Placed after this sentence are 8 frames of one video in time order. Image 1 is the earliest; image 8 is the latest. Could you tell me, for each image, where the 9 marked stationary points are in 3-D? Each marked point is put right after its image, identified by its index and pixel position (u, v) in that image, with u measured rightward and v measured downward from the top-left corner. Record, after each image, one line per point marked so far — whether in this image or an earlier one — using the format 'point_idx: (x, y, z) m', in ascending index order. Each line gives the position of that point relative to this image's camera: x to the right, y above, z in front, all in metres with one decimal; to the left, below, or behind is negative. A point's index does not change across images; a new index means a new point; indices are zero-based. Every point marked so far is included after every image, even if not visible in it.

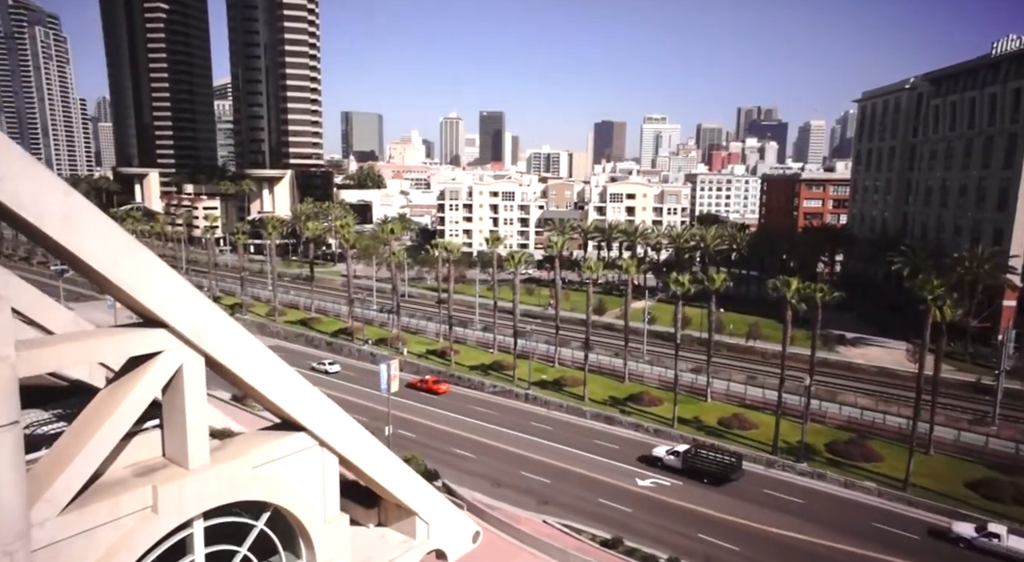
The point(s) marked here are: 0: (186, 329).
0: (-5.8, -0.8, +11.5) m
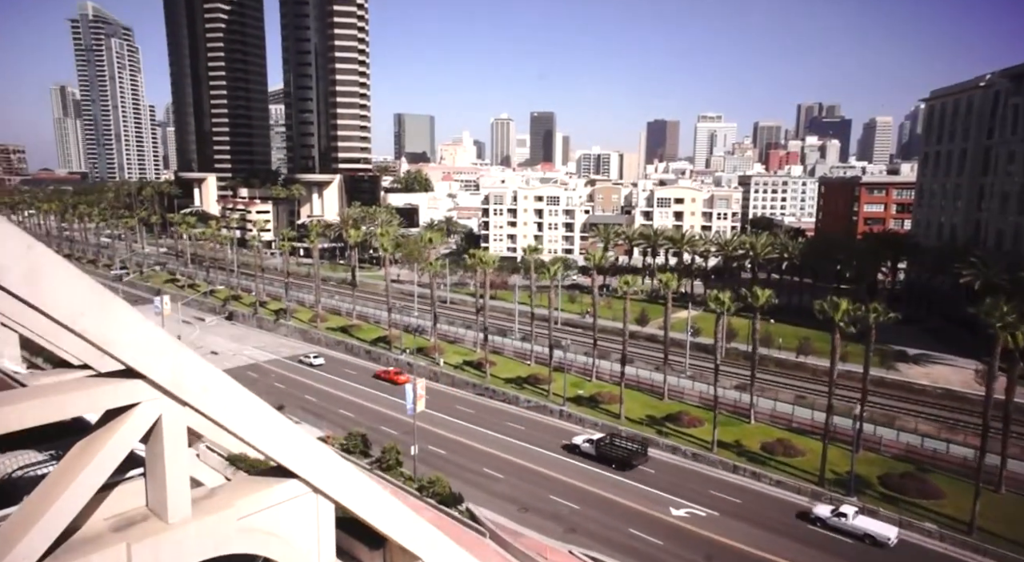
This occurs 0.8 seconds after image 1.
0: (-5.9, -1.7, +11.1) m
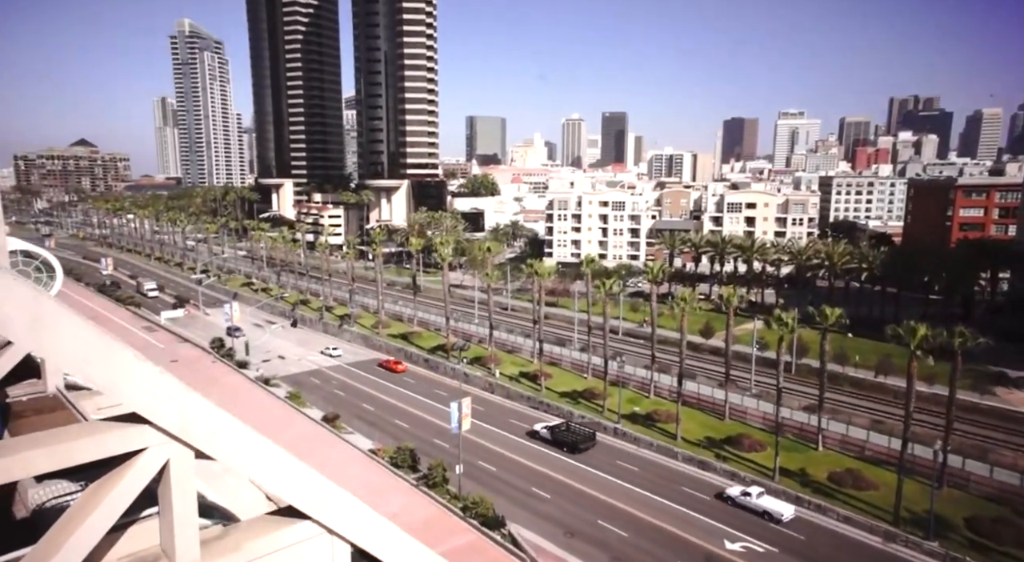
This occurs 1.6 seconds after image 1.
0: (-5.9, -2.5, +11.2) m
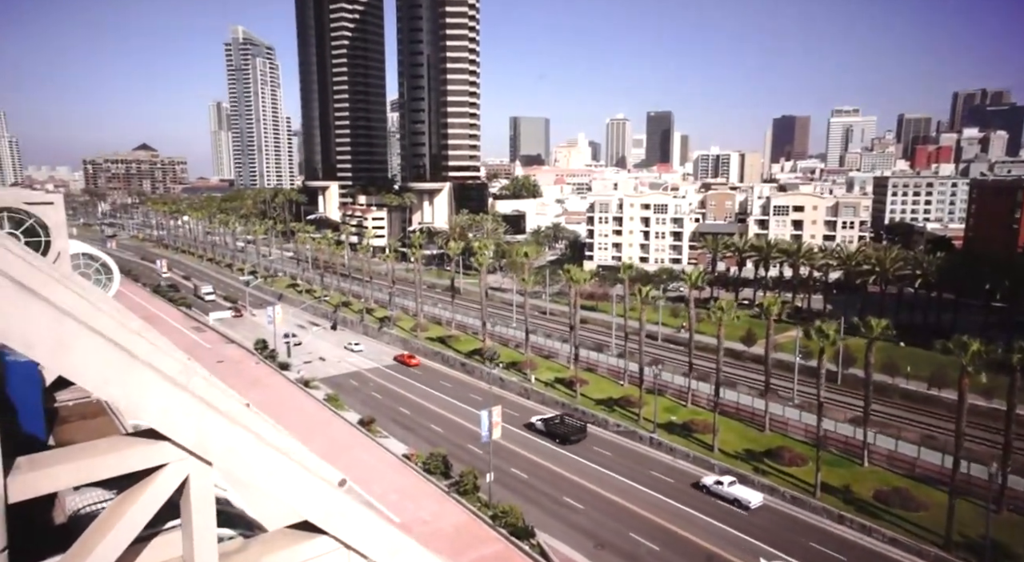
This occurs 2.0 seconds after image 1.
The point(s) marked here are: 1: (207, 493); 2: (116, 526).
0: (-5.7, -2.8, +11.5) m
1: (-5.6, -3.9, +11.9) m
2: (-6.8, -4.2, +11.0) m
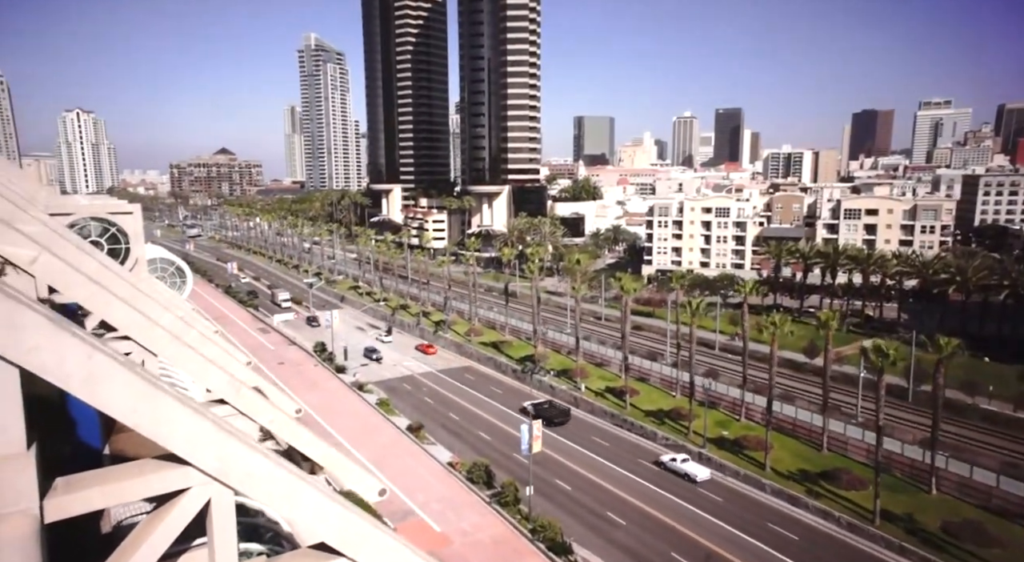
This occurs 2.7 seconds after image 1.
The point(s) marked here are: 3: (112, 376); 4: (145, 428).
0: (-5.6, -3.5, +12.1) m
1: (-5.5, -4.5, +12.5) m
2: (-6.8, -4.8, +11.7) m
3: (-6.9, -1.6, +11.1) m
4: (-6.5, -2.6, +11.4) m
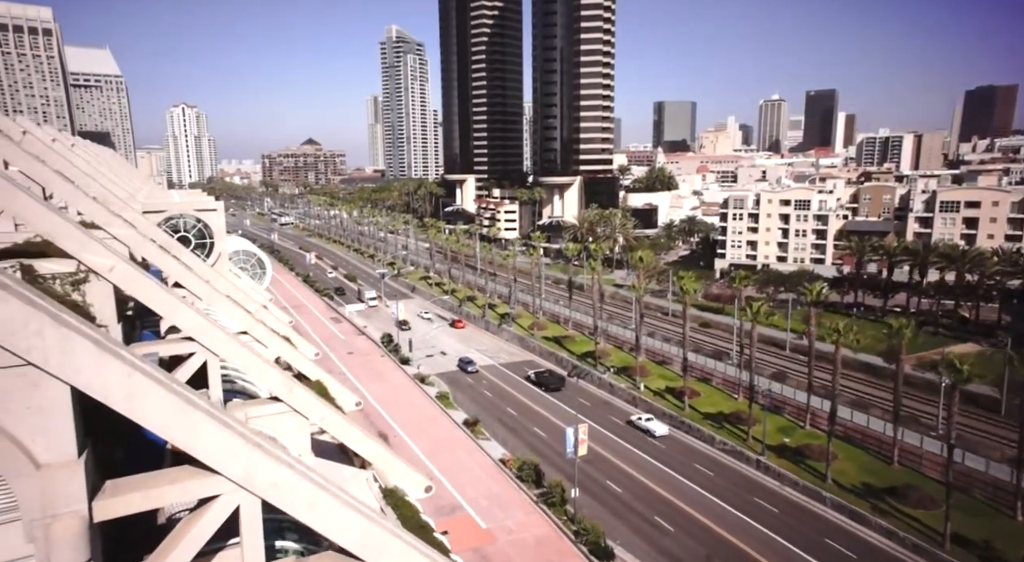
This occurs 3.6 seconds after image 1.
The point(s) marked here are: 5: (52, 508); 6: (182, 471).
0: (-5.6, -4.0, +13.2) m
1: (-5.4, -5.0, +13.6) m
2: (-6.7, -5.3, +13.0) m
3: (-6.9, -2.1, +12.3) m
4: (-6.5, -3.1, +12.6) m
5: (-8.2, -4.1, +11.5) m
6: (-6.8, -3.9, +13.2) m
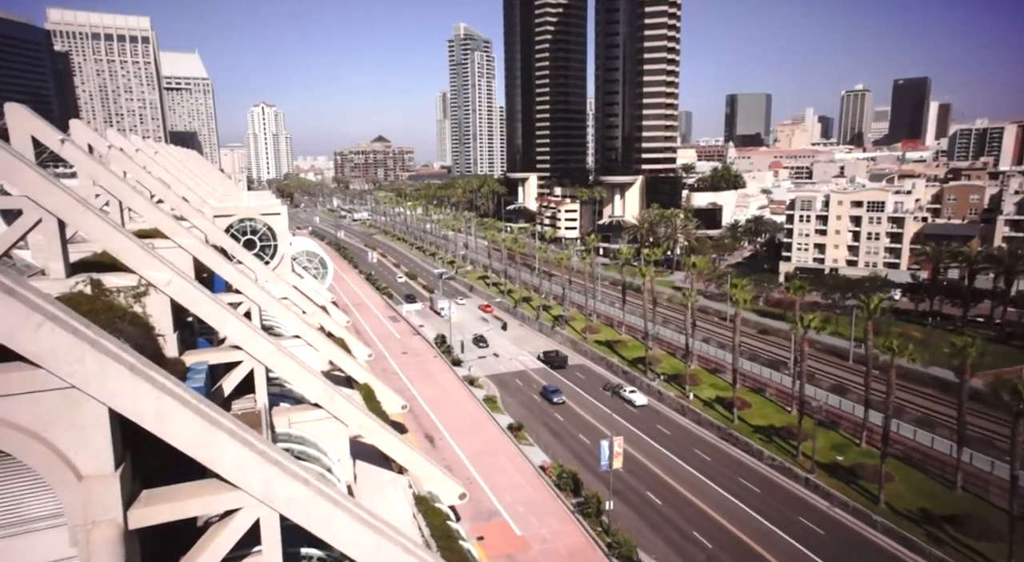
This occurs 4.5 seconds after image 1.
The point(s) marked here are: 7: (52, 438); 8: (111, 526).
0: (-5.6, -4.7, +14.2) m
1: (-5.4, -5.7, +14.6) m
2: (-6.8, -5.9, +14.2) m
3: (-7.0, -2.8, +13.5) m
4: (-6.6, -3.8, +13.8) m
5: (-8.4, -4.7, +12.9) m
6: (-6.8, -4.5, +14.4) m
7: (-9.1, -3.1, +12.7) m
8: (-8.1, -5.0, +13.1) m
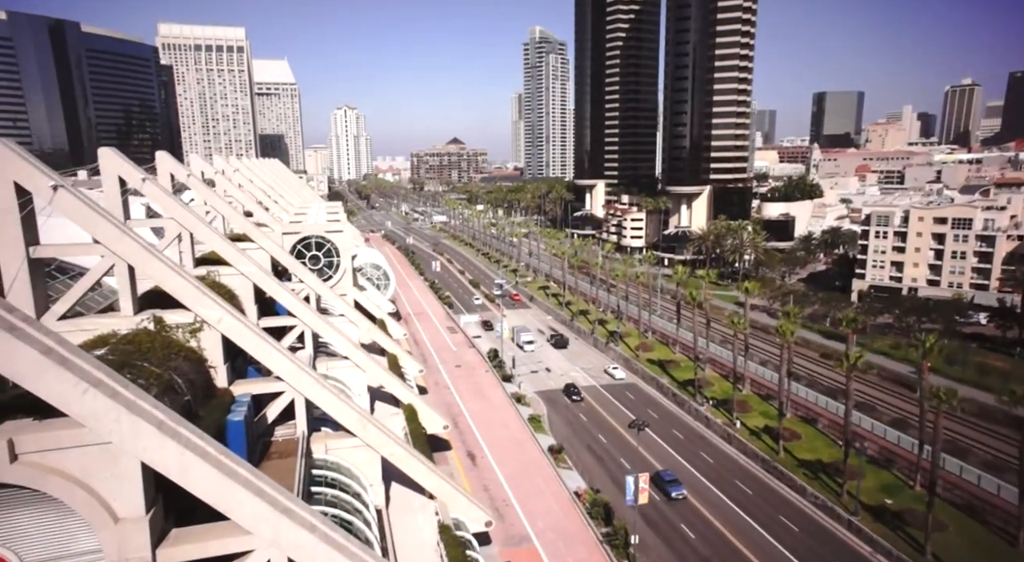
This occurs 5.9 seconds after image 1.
0: (-6.0, -6.3, +16.0) m
1: (-5.8, -7.4, +16.3) m
2: (-7.3, -7.6, +16.0) m
3: (-7.5, -4.5, +15.4) m
4: (-7.1, -5.4, +15.6) m
5: (-9.0, -6.3, +15.0) m
6: (-7.2, -6.2, +16.3) m
7: (-9.6, -4.7, +14.9) m
8: (-8.7, -6.6, +15.1) m
